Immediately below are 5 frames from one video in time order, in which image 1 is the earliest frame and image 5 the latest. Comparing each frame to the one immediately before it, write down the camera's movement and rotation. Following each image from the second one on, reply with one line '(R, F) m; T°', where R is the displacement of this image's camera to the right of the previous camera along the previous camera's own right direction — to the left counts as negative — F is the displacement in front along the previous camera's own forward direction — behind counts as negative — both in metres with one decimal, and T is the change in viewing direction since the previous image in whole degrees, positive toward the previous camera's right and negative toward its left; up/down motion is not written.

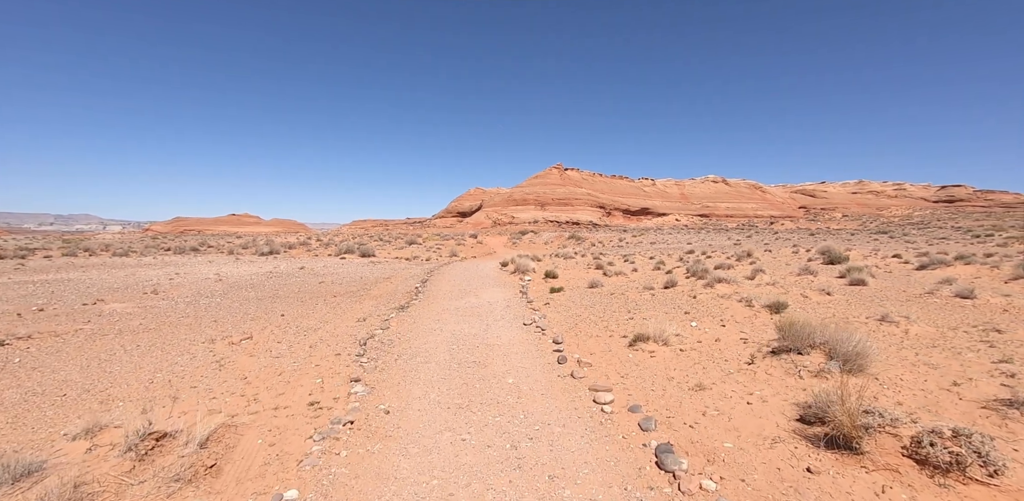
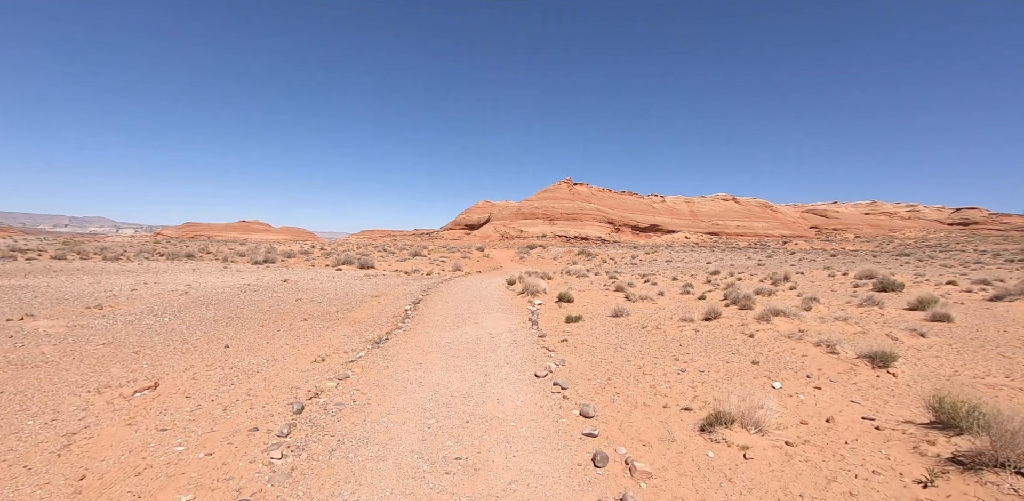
(-0.1, +2.5) m; -1°
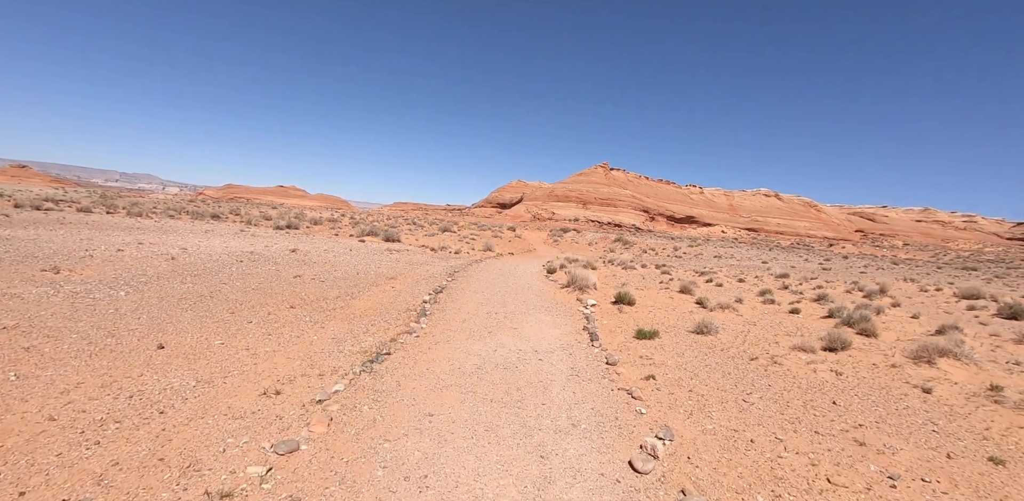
(-0.6, +3.1) m; -4°
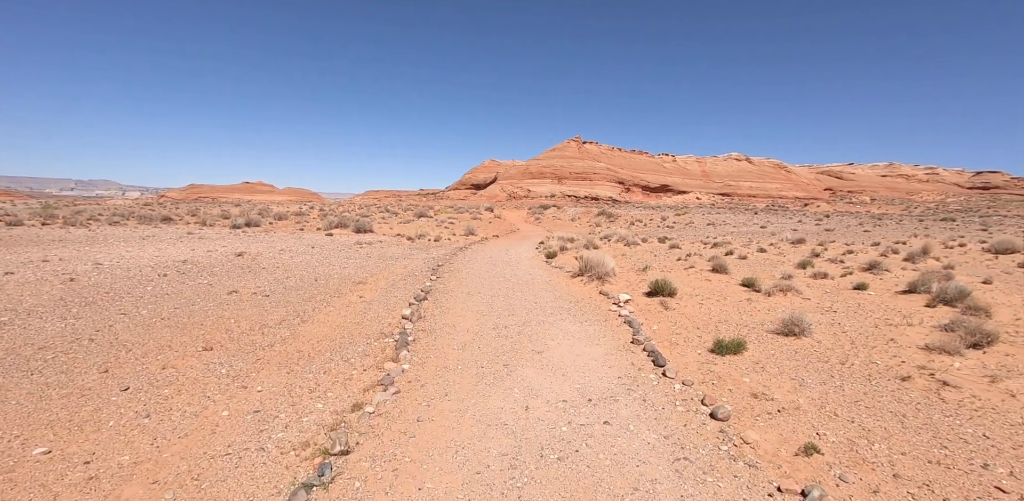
(-0.5, +2.8) m; +3°
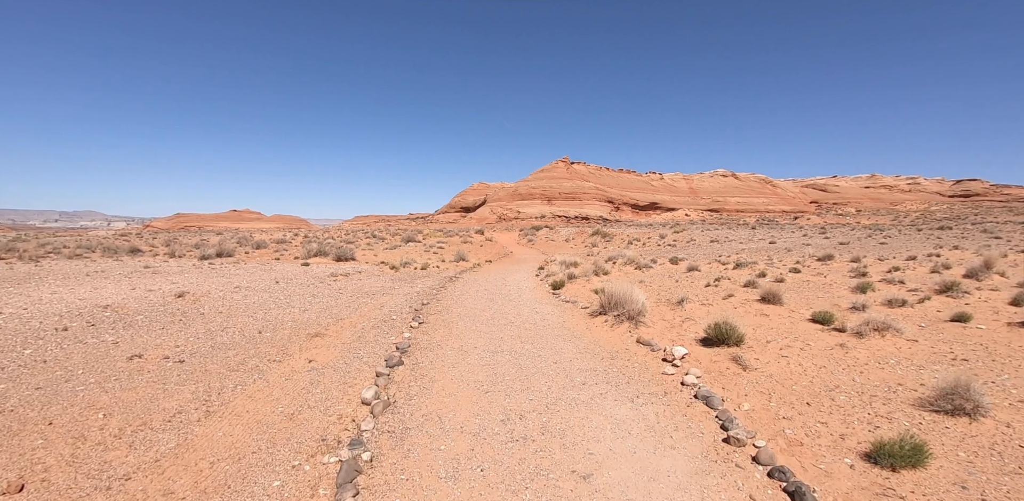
(-0.3, +2.4) m; +1°
